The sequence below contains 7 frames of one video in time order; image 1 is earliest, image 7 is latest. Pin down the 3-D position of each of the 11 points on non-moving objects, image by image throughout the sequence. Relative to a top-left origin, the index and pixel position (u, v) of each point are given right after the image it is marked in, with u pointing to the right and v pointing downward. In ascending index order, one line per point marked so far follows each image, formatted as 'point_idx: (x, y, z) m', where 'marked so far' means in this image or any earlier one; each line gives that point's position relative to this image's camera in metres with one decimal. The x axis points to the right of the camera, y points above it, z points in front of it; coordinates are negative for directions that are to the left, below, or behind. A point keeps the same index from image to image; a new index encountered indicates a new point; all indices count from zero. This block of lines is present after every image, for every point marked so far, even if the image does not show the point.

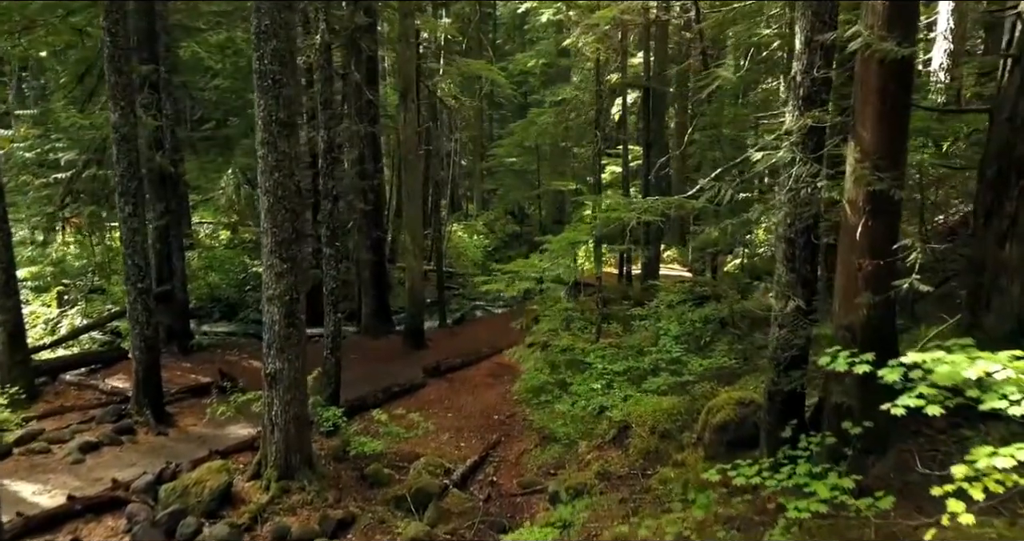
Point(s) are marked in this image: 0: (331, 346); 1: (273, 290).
0: (-3.0, -1.3, +11.0) m
1: (-3.0, -0.3, +8.3) m
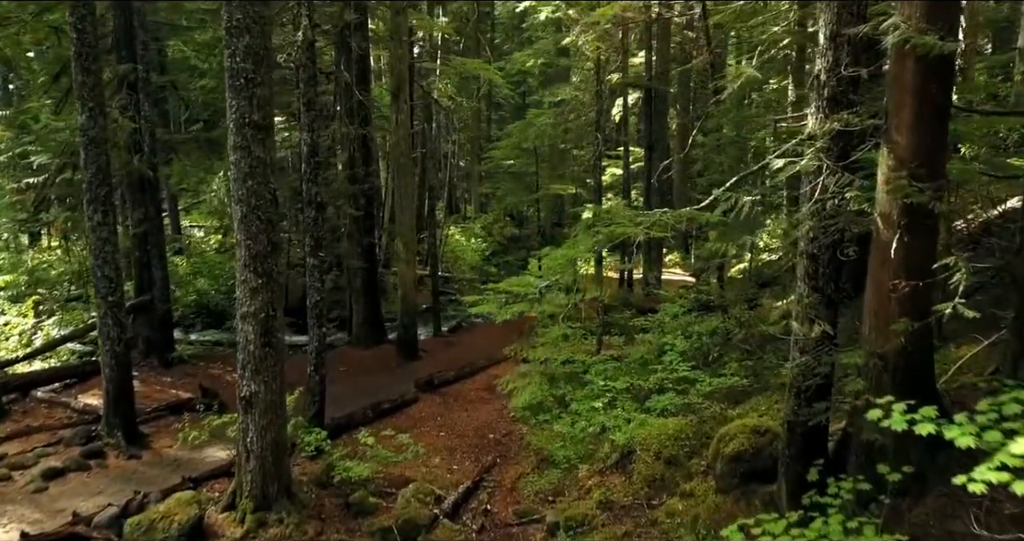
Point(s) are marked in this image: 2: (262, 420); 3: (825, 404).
0: (-3.1, -1.5, +10.3) m
1: (-3.1, -0.4, +7.7) m
2: (-3.0, -1.8, +8.0) m
3: (+2.9, -1.2, +6.0) m
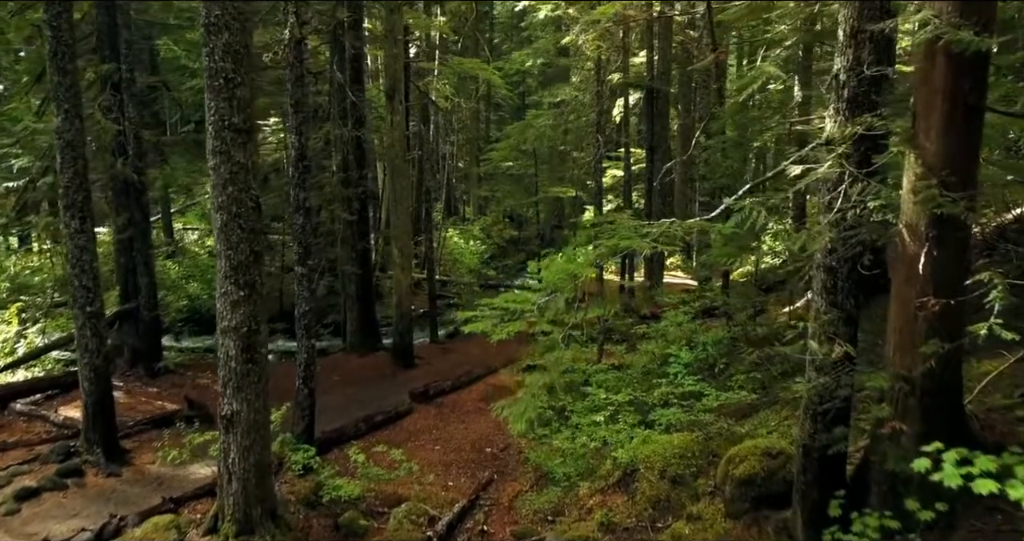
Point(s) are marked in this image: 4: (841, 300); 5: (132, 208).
0: (-3.1, -1.6, +9.9) m
1: (-3.1, -0.6, +7.3) m
2: (-3.1, -1.9, +7.5) m
3: (+2.8, -1.3, +5.6) m
4: (+2.8, -0.2, +5.6) m
5: (-7.4, +1.2, +12.9) m
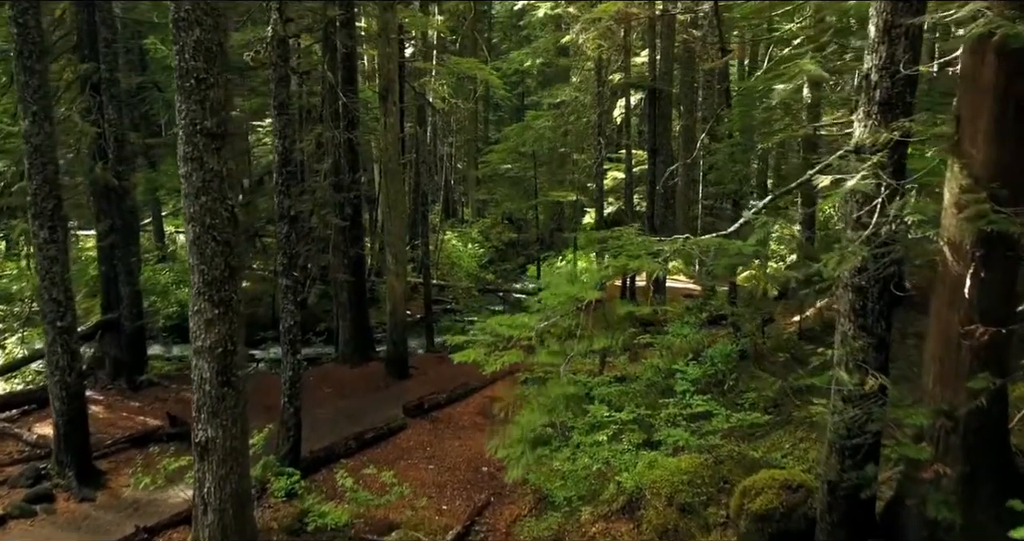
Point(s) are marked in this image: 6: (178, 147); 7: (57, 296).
0: (-3.2, -1.7, +9.3) m
1: (-3.2, -0.7, +6.7) m
2: (-3.1, -2.1, +7.0) m
3: (+2.8, -1.5, +5.1) m
4: (+2.7, -0.4, +5.0) m
5: (-7.5, +1.1, +12.4) m
6: (-3.3, +1.2, +6.5) m
7: (-6.0, -0.3, +8.6) m
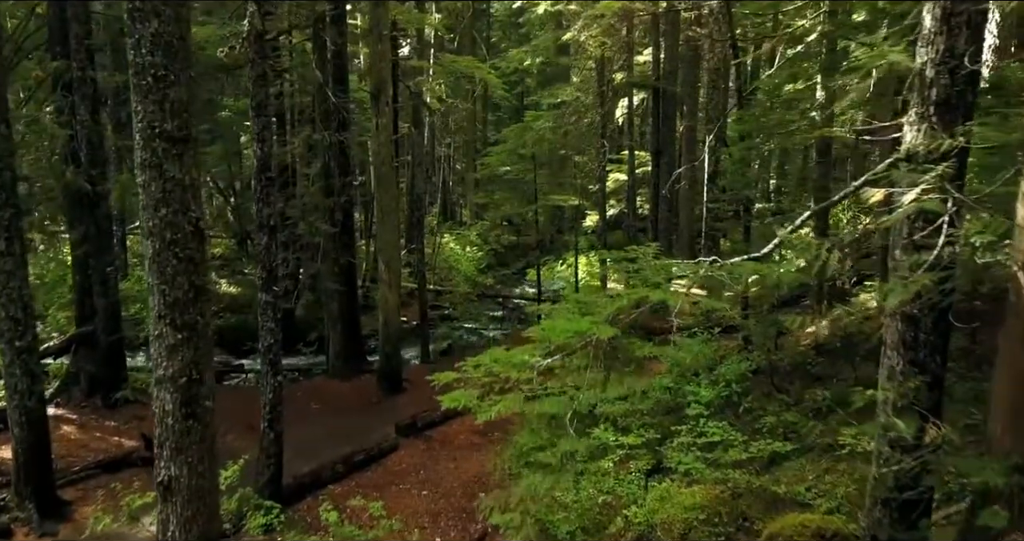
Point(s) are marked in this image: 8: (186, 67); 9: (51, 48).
0: (-3.2, -1.9, +8.6) m
1: (-3.2, -0.9, +6.0) m
2: (-3.1, -2.3, +6.3) m
3: (+2.8, -1.7, +4.4) m
4: (+2.7, -0.6, +4.3) m
5: (-7.5, +0.9, +11.7) m
6: (-3.3, +1.0, +5.8) m
7: (-6.0, -0.5, +7.9) m
8: (-2.9, +1.8, +5.8) m
9: (-7.7, +3.7, +11.0) m
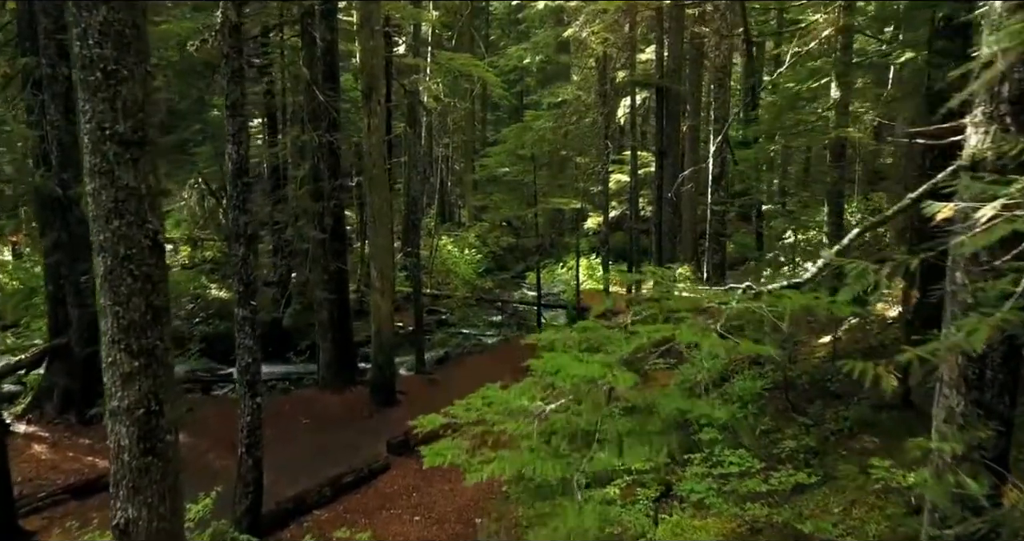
0: (-3.2, -2.1, +8.0) m
1: (-3.2, -1.1, +5.4) m
2: (-3.1, -2.4, +5.6) m
3: (+2.8, -1.8, +3.7) m
4: (+2.7, -0.7, +3.7) m
5: (-7.5, +0.7, +11.0) m
6: (-3.3, +0.9, +5.1) m
7: (-6.0, -0.7, +7.3) m
8: (-2.9, +1.6, +5.1) m
9: (-7.7, +3.6, +10.4) m
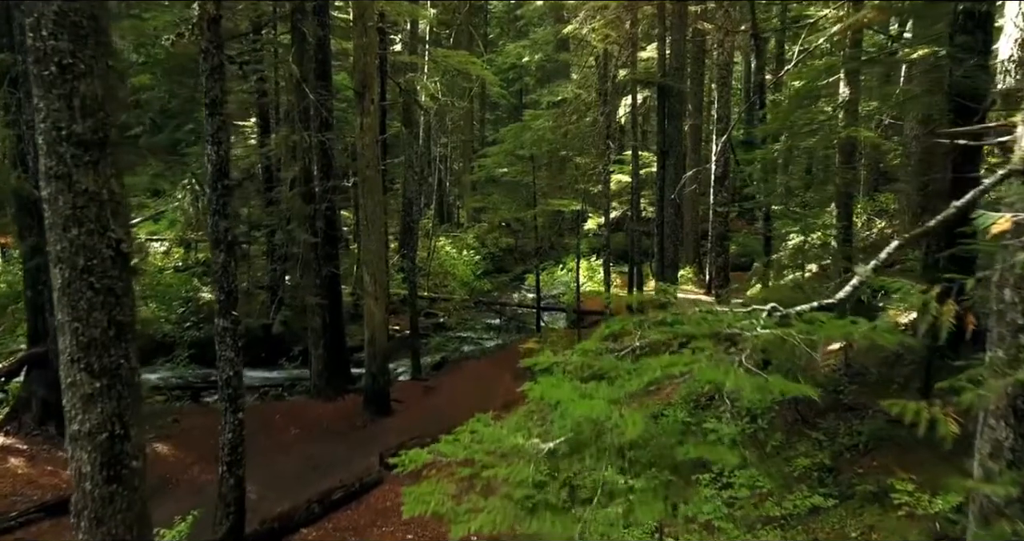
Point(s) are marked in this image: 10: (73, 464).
0: (-3.2, -2.2, +7.6) m
1: (-3.2, -1.1, +4.9) m
2: (-3.2, -2.5, +5.2) m
3: (+2.7, -1.9, +3.3) m
4: (+2.7, -0.8, +3.2) m
5: (-7.6, +0.6, +10.6) m
6: (-3.4, +0.8, +4.7) m
7: (-6.0, -0.8, +6.9) m
8: (-2.9, +1.5, +4.7) m
9: (-7.8, +3.5, +9.9) m
10: (-3.3, -1.5, +5.0) m
